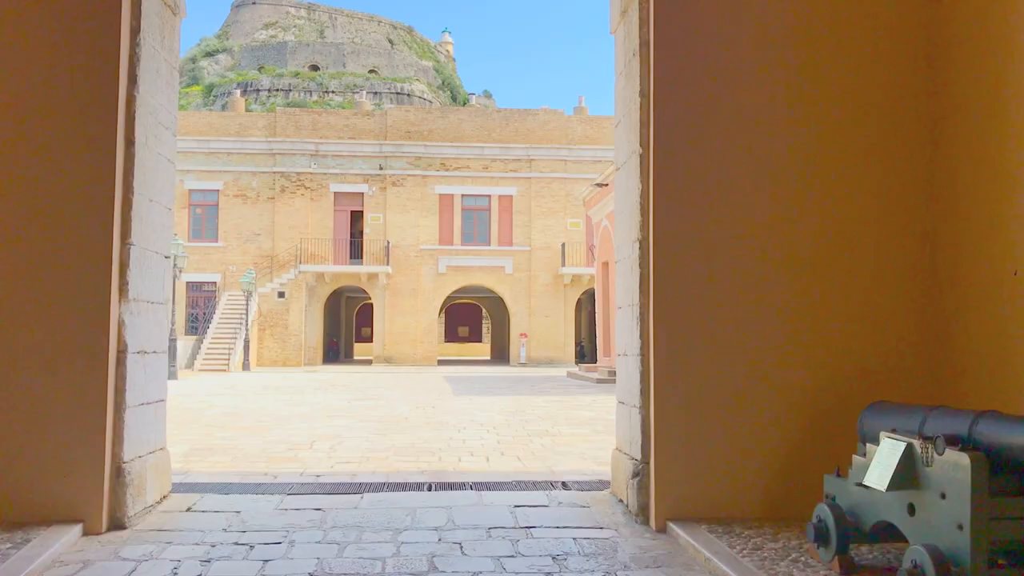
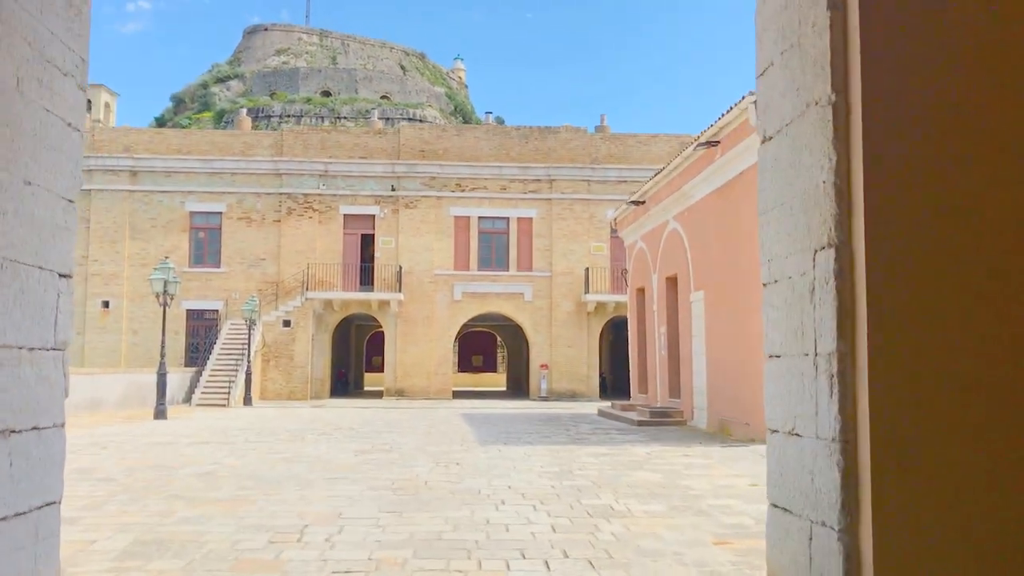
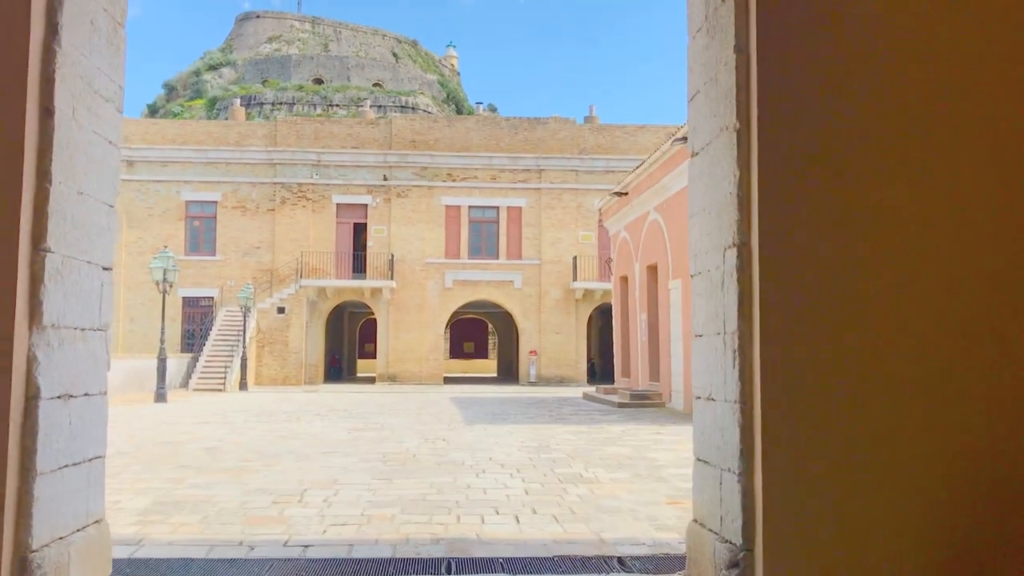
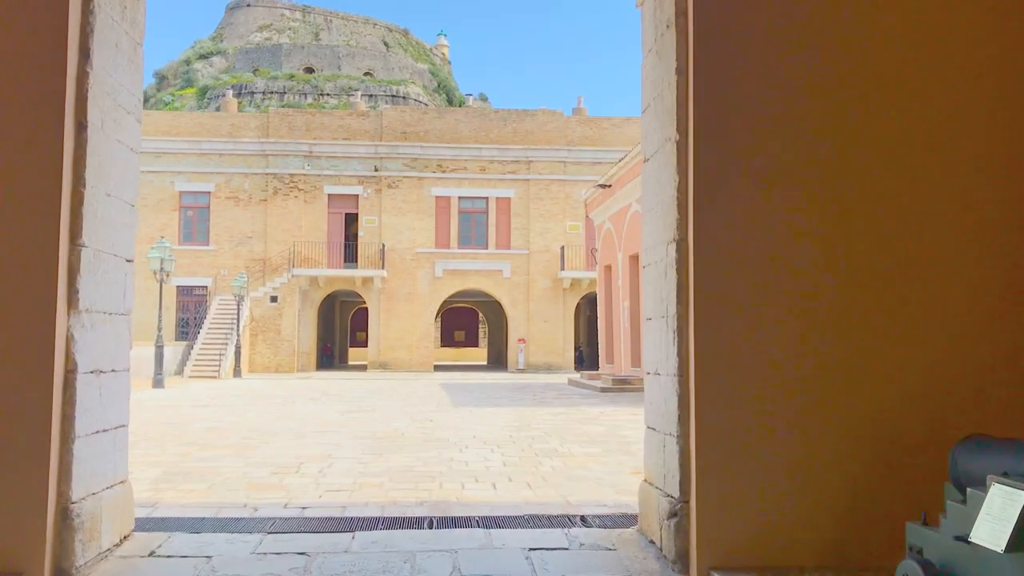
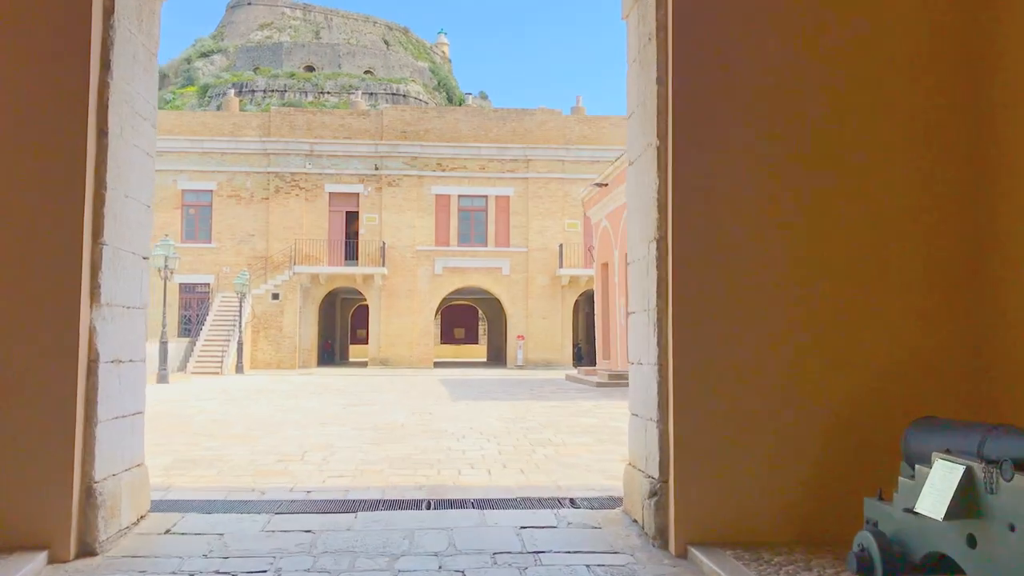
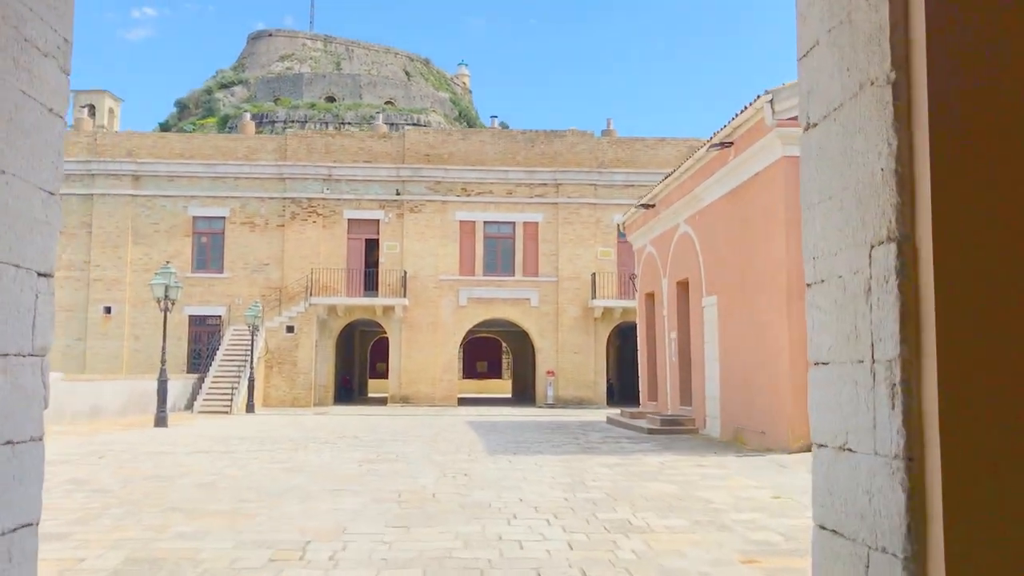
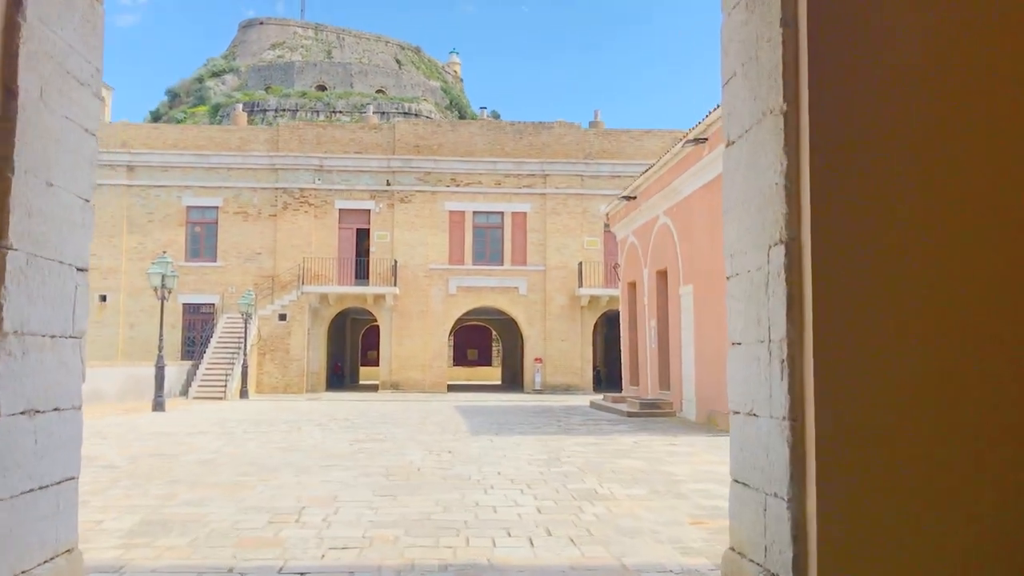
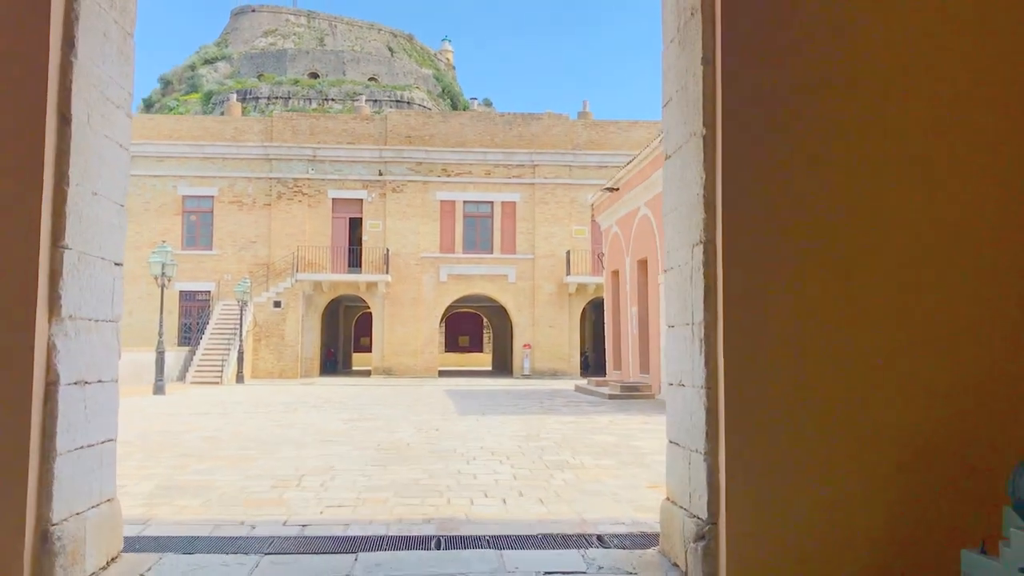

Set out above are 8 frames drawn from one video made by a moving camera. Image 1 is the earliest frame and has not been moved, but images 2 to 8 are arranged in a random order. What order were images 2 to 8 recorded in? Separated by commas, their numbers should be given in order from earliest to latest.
5, 4, 8, 3, 7, 2, 6
